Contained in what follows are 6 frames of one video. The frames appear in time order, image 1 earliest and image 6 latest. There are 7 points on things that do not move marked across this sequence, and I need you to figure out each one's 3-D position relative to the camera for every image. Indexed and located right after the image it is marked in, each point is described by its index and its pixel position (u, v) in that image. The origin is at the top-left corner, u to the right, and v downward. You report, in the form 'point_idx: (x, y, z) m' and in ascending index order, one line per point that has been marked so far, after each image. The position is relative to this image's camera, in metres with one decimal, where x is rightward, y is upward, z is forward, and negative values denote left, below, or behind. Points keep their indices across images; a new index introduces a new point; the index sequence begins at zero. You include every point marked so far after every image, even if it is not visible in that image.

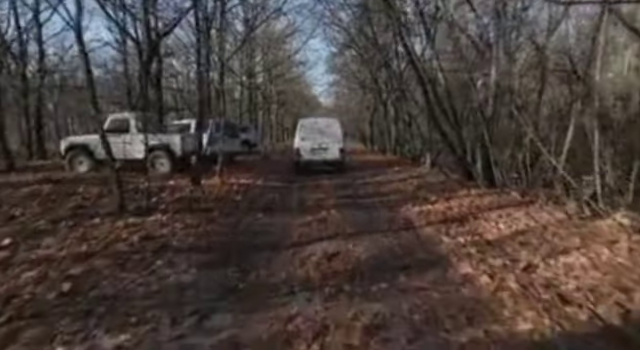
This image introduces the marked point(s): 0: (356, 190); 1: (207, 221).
0: (+1.4, -0.6, +17.1) m
1: (-2.6, -1.1, +10.5) m
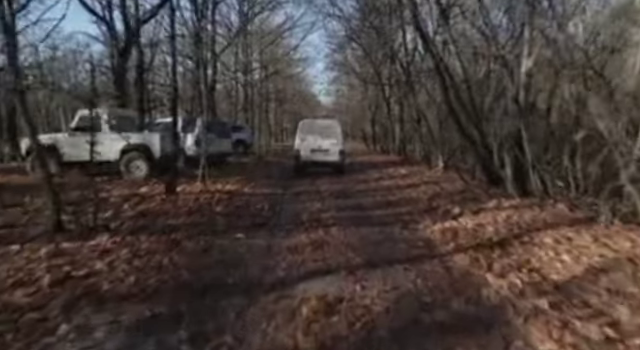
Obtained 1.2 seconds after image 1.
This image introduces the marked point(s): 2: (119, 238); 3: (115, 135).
0: (+1.4, -0.8, +14.6) m
1: (-2.7, -1.2, +7.9) m
2: (-3.6, -1.1, +8.0) m
3: (-8.4, +1.7, +18.6) m
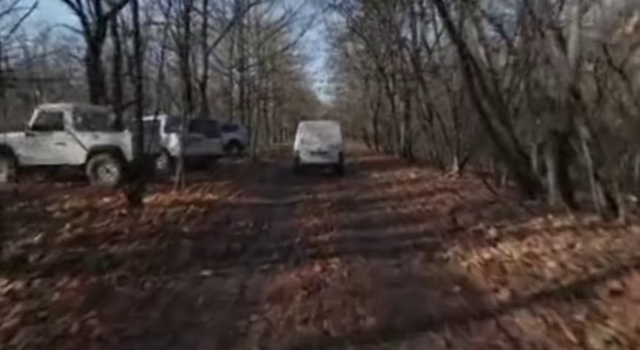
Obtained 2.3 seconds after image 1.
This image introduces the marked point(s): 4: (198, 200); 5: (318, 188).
0: (+1.3, -1.0, +12.1) m
1: (-2.7, -1.4, +5.4) m
2: (-3.6, -1.3, +5.5) m
3: (-8.4, +1.5, +16.1) m
4: (-3.5, -0.7, +12.9) m
5: (-0.1, -0.5, +18.6) m
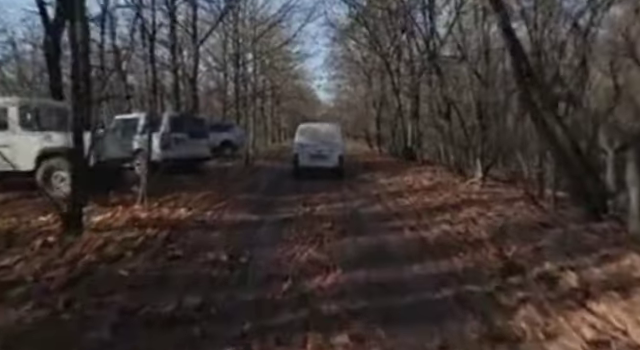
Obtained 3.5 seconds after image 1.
0: (+1.3, -1.2, +9.3) m
1: (-2.8, -1.7, +2.7) m
2: (-3.7, -1.6, +2.8) m
3: (-8.5, +1.2, +13.3) m
4: (-3.5, -1.0, +10.1) m
5: (-0.2, -0.8, +15.9) m
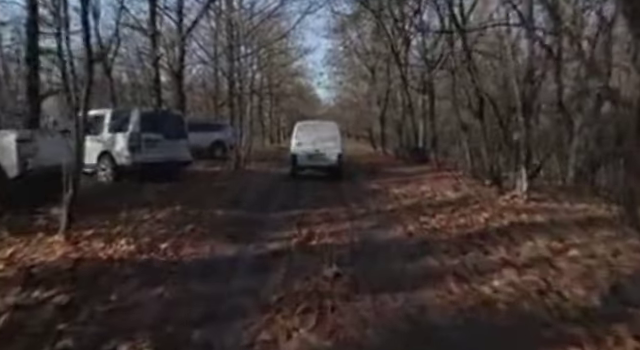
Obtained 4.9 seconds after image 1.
0: (+1.3, -1.5, +6.0) m
1: (-2.8, -2.0, -0.7) m
2: (-3.7, -1.9, -0.6) m
3: (-8.5, +0.9, +9.9) m
4: (-3.5, -1.3, +6.8) m
5: (-0.2, -1.1, +12.5) m
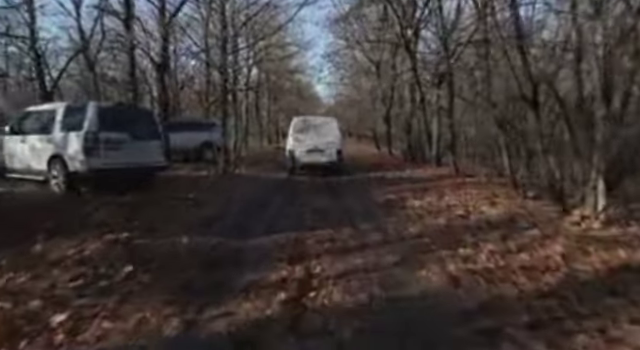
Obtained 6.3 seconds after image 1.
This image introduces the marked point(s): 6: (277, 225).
0: (+1.3, -1.8, +2.7) m
1: (-2.7, -2.3, -4.0) m
2: (-3.7, -2.1, -3.9) m
3: (-8.4, +0.7, +6.7) m
4: (-3.5, -1.5, +3.5) m
5: (-0.1, -1.4, +9.2) m
6: (-1.2, -1.2, +11.1) m
